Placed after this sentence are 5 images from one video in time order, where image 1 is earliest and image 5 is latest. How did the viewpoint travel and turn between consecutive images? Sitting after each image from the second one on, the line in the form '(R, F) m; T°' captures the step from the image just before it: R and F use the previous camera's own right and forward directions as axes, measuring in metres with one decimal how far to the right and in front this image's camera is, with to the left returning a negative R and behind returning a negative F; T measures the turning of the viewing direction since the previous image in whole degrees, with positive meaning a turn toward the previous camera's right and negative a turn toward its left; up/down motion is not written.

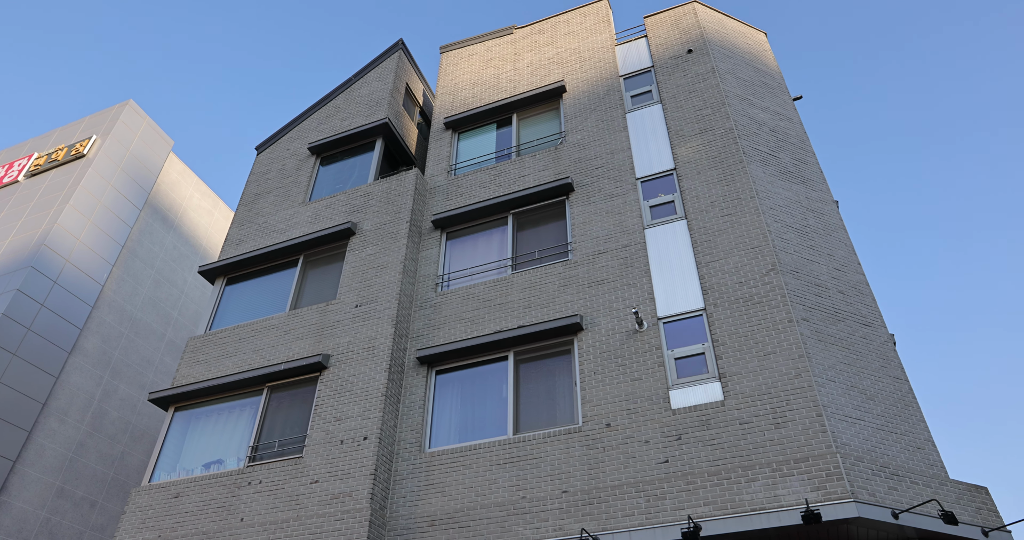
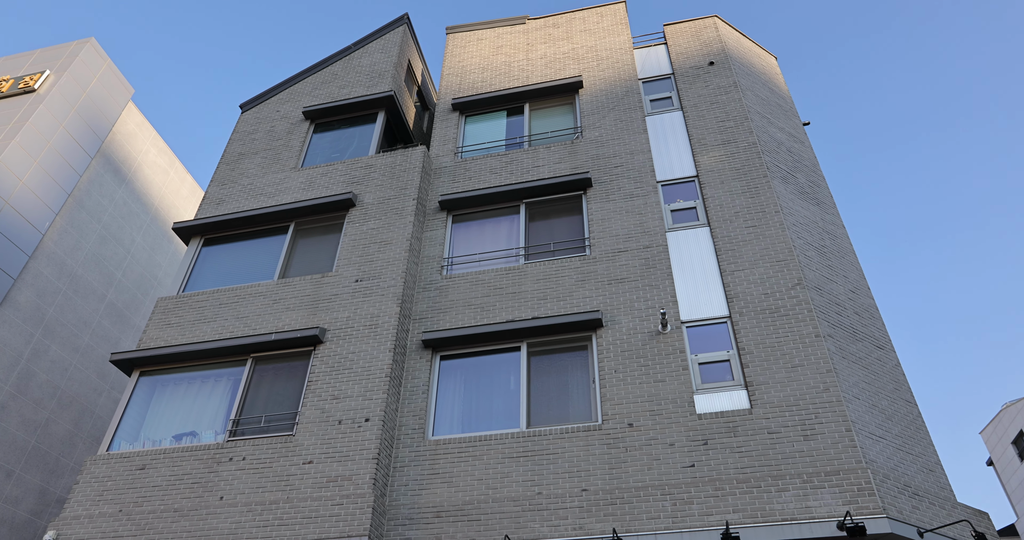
(-1.5, +0.5) m; +6°
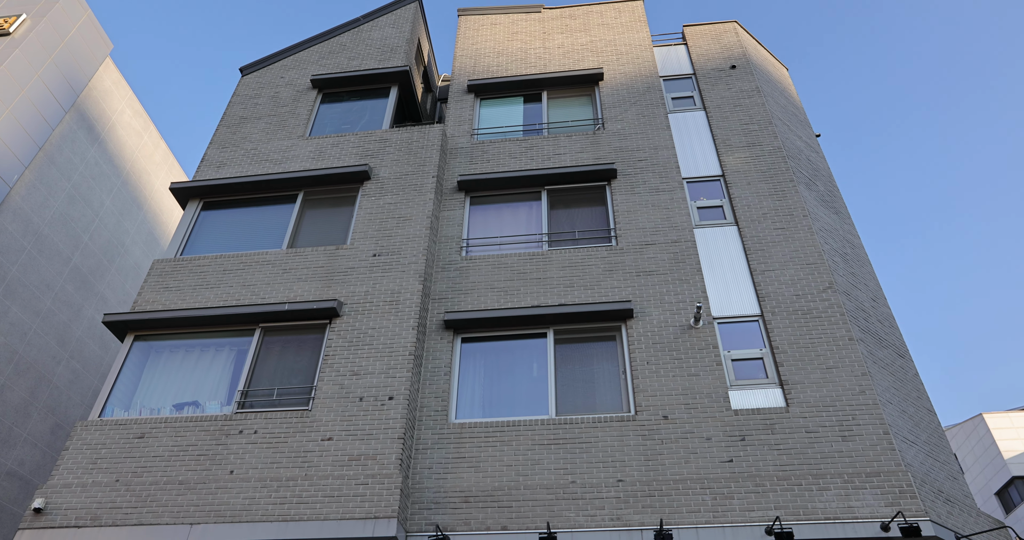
(-1.3, +0.3) m; +5°
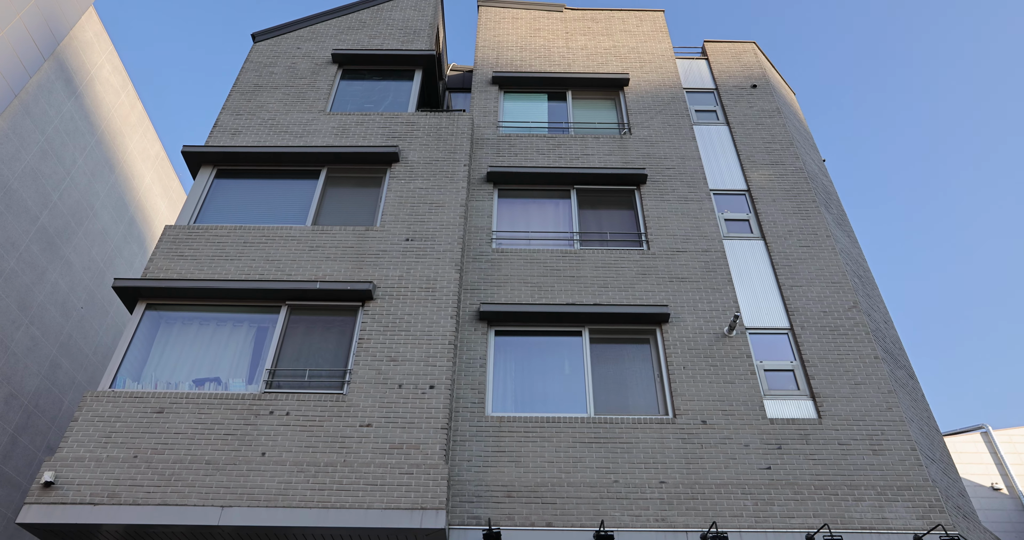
(-1.6, +0.2) m; +6°
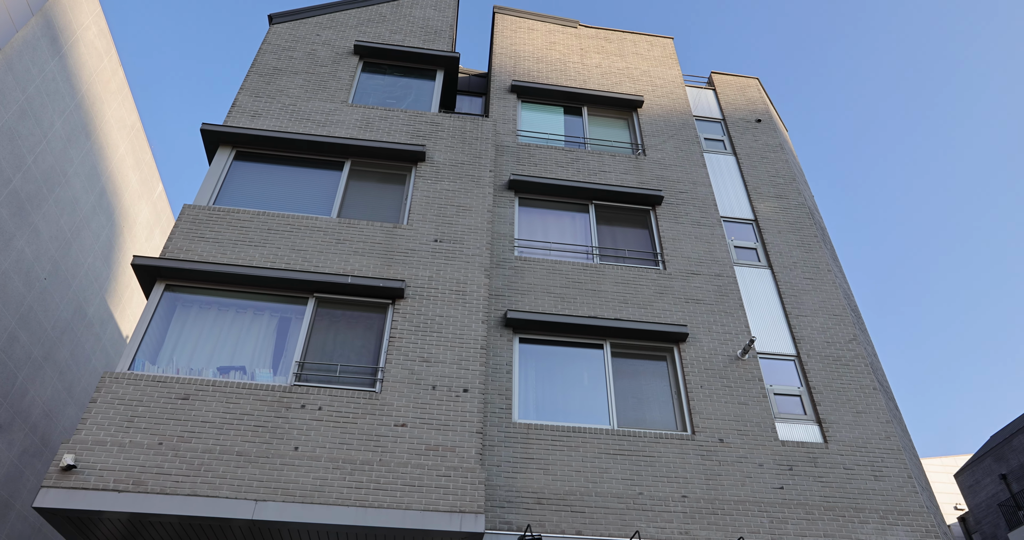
(-1.5, -0.1) m; +6°
